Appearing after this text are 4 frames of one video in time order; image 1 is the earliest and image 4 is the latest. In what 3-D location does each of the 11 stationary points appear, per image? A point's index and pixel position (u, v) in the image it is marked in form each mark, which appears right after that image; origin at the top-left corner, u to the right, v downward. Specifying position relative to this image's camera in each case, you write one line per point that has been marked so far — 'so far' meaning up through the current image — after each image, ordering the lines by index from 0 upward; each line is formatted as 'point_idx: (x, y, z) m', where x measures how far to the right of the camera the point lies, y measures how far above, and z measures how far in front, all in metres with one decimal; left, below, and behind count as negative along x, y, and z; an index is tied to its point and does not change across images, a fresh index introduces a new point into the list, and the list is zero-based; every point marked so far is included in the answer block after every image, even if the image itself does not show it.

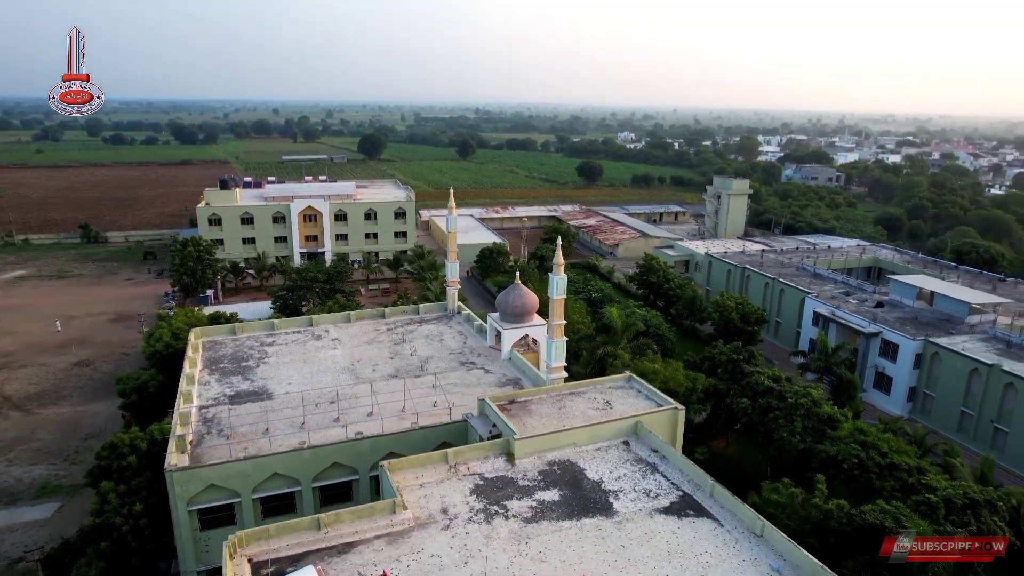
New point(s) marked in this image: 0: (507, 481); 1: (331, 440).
0: (-0.1, -4.7, +16.2) m
1: (-5.4, -4.6, +19.8) m
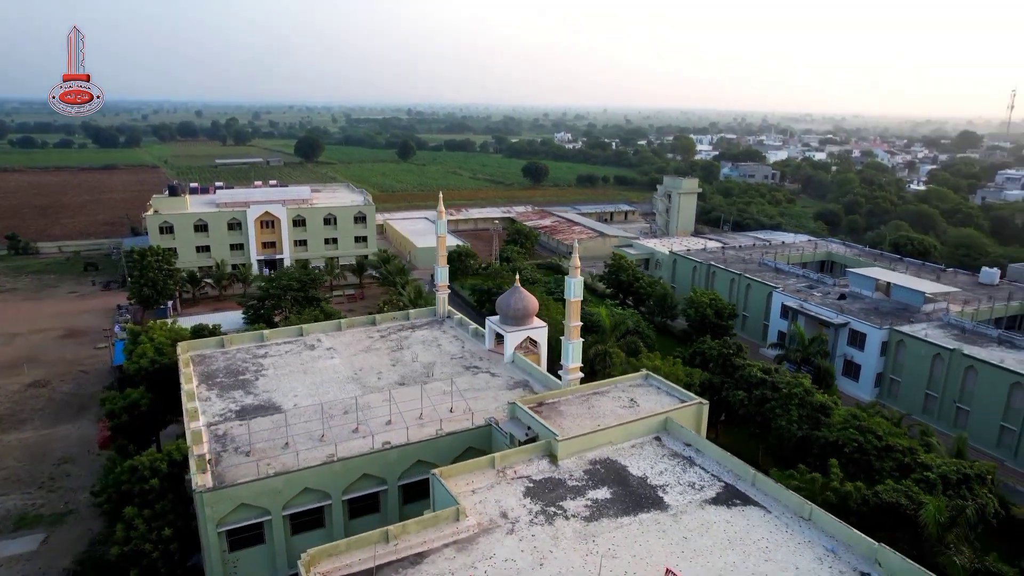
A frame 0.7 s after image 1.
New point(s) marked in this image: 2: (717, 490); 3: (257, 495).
0: (+1.2, -4.8, +16.4) m
1: (-4.5, -4.9, +19.6) m
2: (+5.0, -4.9, +16.3) m
3: (-6.9, -5.6, +17.8) m
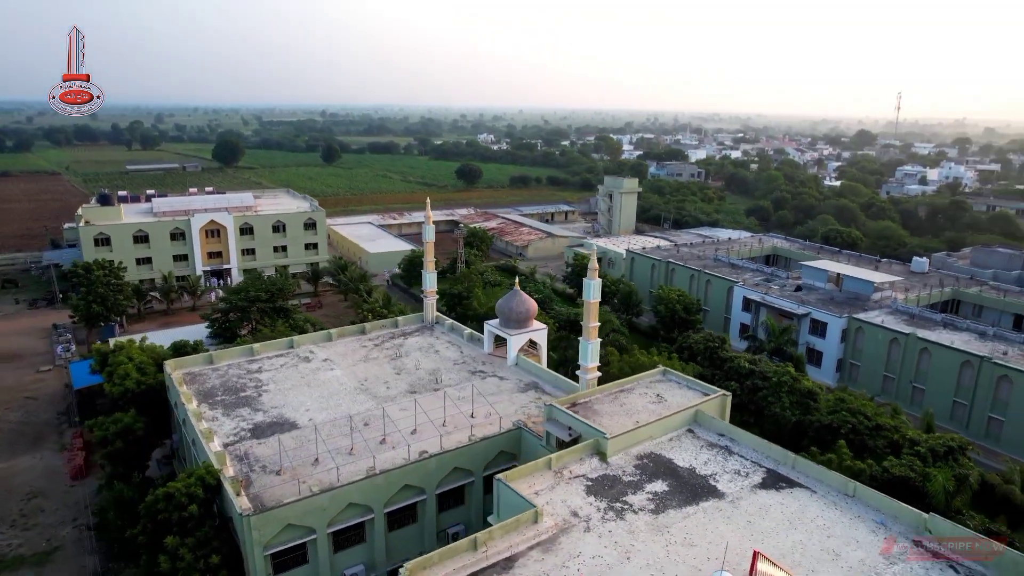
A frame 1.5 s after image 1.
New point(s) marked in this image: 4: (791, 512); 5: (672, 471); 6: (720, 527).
0: (+2.6, -4.9, +17.0) m
1: (-3.4, -5.1, +19.4) m
2: (+6.5, -4.9, +17.3) m
3: (-5.5, -6.0, +17.4) m
4: (+6.6, -5.3, +15.7) m
5: (+4.2, -4.8, +17.4) m
6: (+4.8, -5.5, +15.2) m
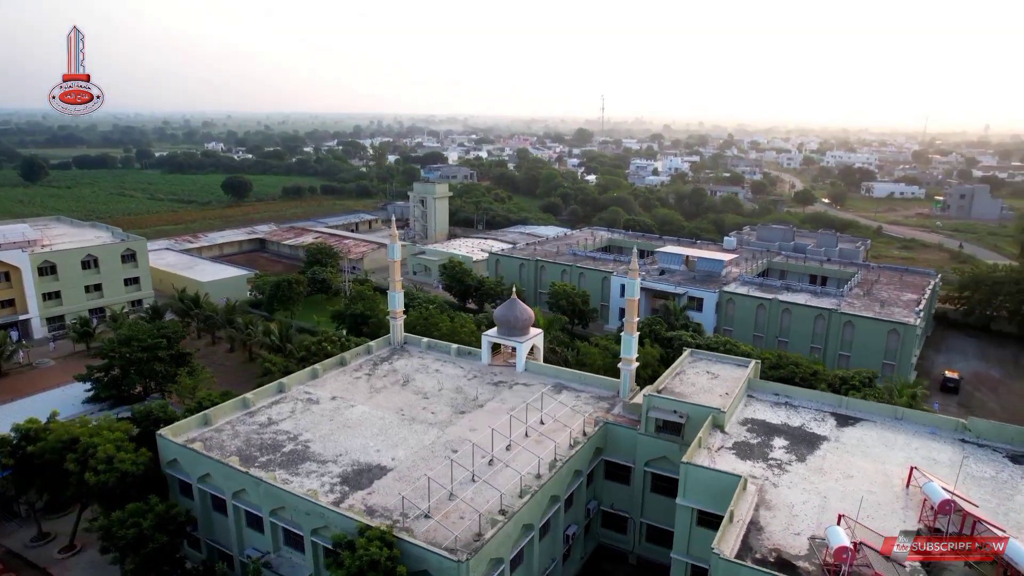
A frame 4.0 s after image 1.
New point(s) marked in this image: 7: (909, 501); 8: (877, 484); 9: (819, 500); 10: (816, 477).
0: (+7.1, -4.7, +19.9) m
1: (+0.7, -5.7, +19.8) m
2: (+10.5, -4.3, +21.7) m
3: (-0.4, -6.7, +17.1) m
4: (+11.3, -4.7, +20.4) m
5: (+8.3, -4.5, +20.9) m
6: (+9.8, -5.0, +19.1) m
7: (+10.3, -5.6, +17.1) m
8: (+9.9, -5.3, +17.9) m
9: (+8.0, -5.5, +17.1) m
10: (+8.3, -5.2, +18.2) m
